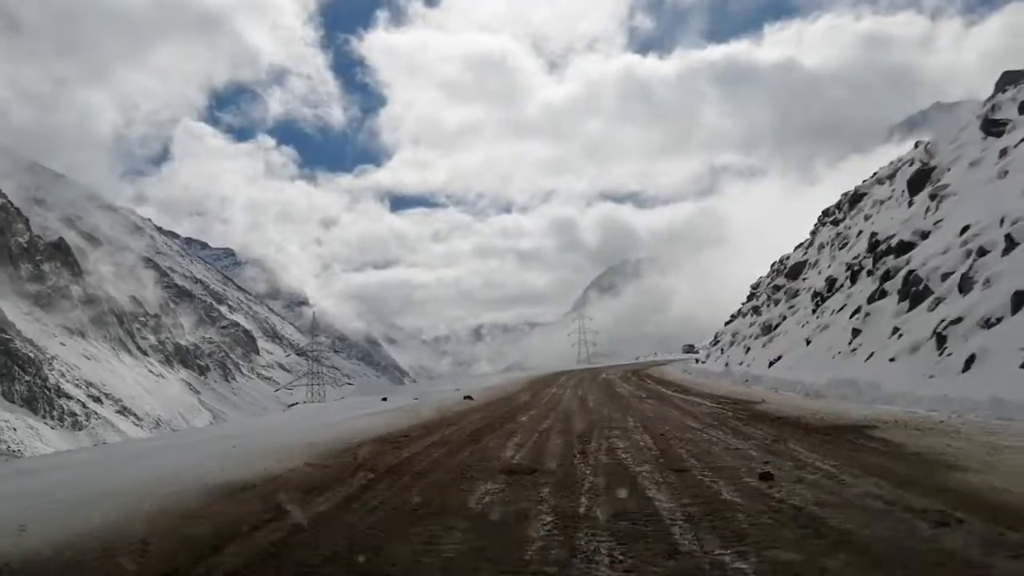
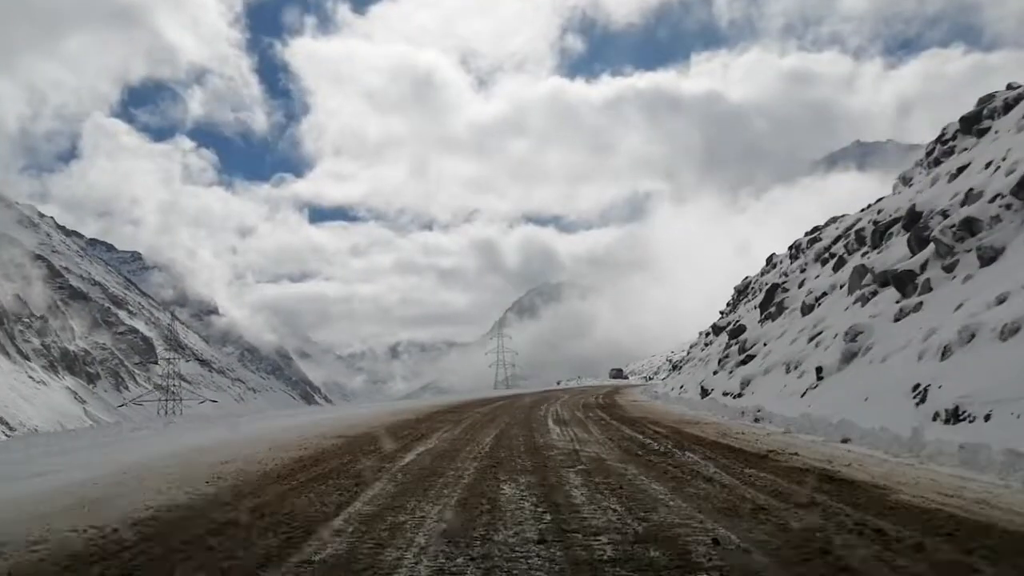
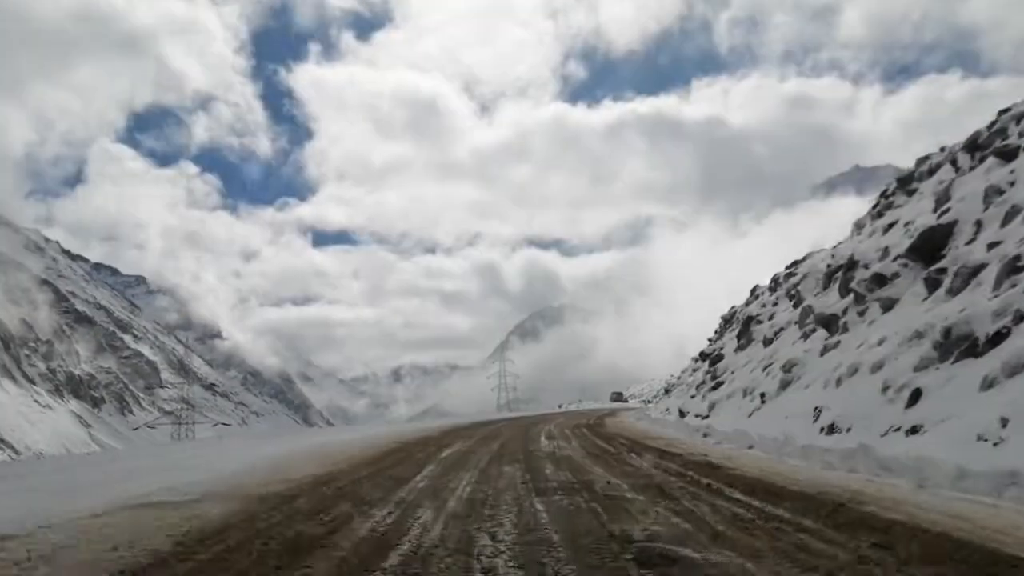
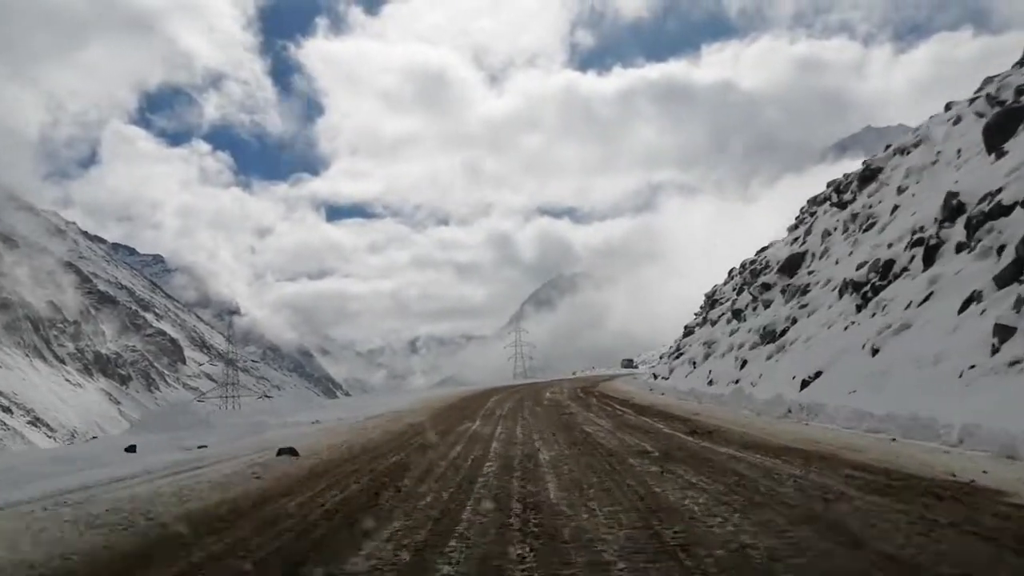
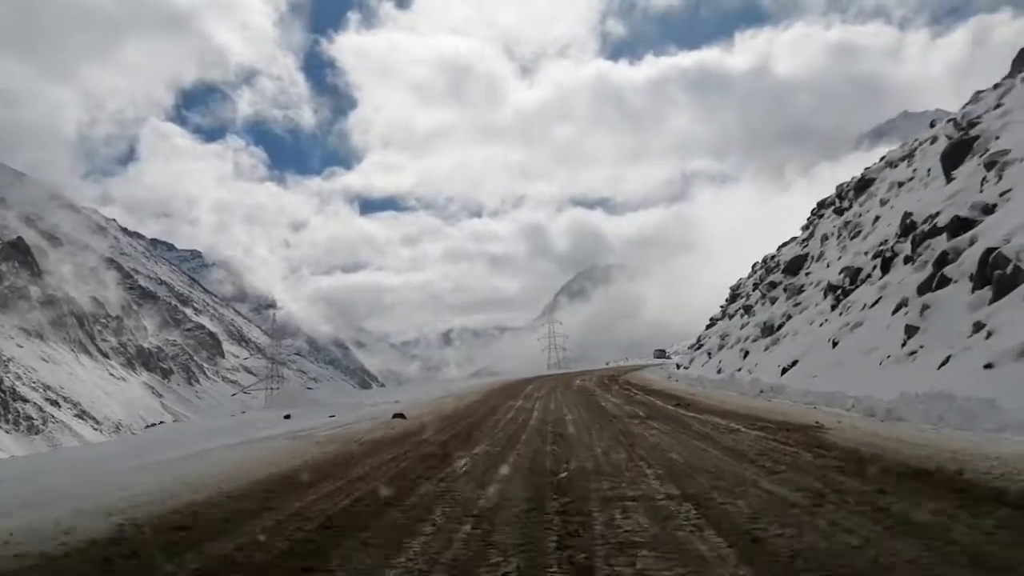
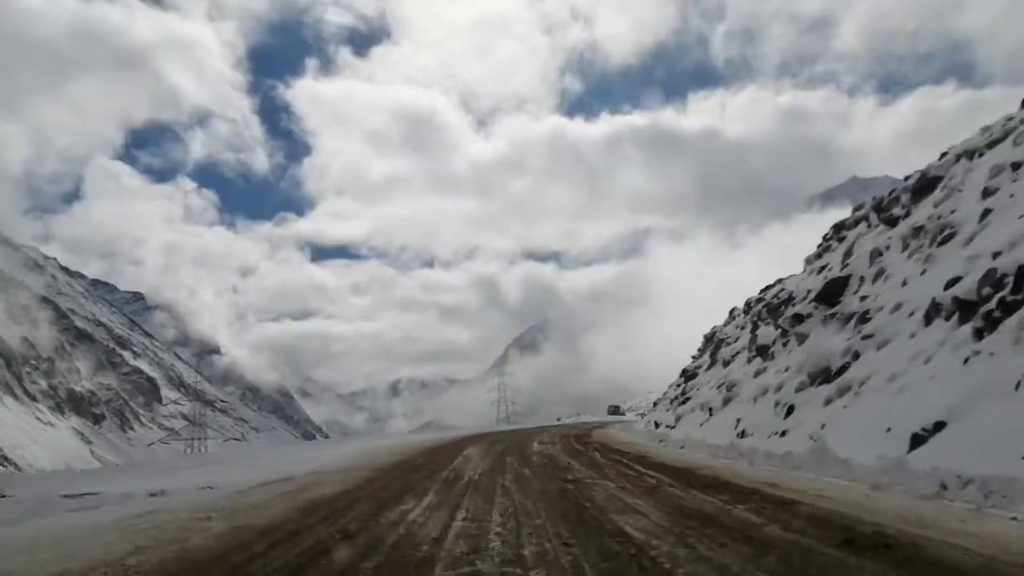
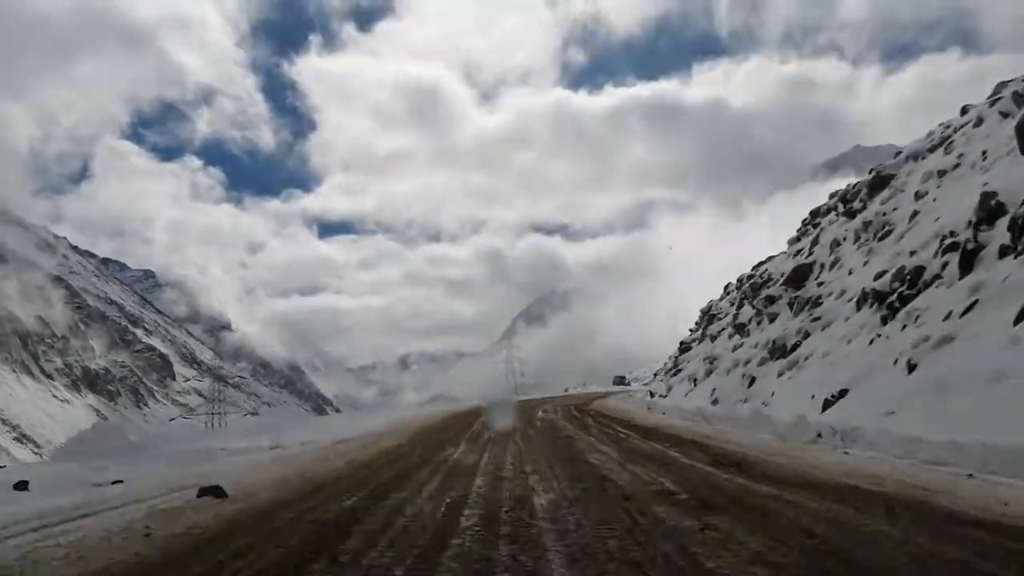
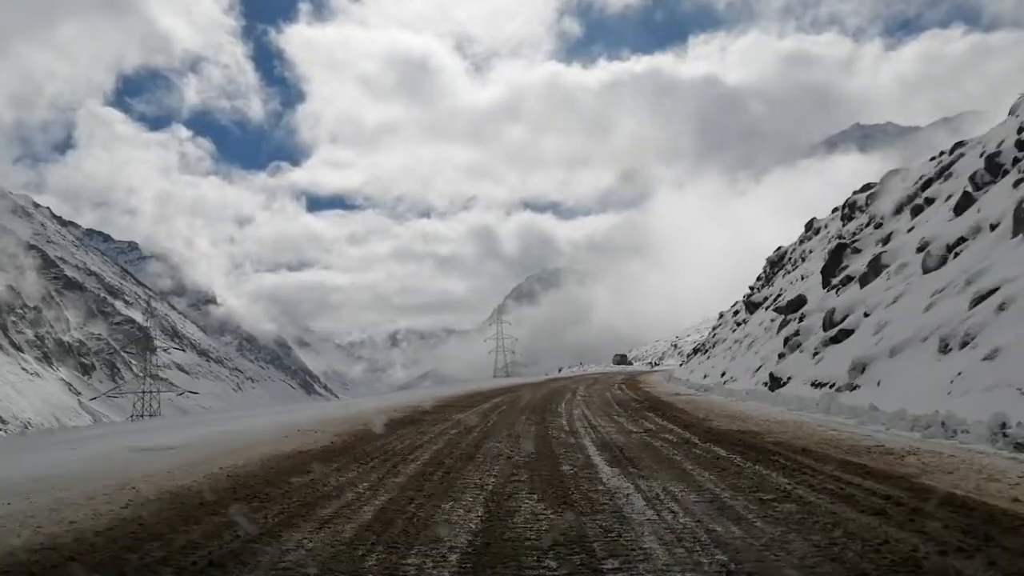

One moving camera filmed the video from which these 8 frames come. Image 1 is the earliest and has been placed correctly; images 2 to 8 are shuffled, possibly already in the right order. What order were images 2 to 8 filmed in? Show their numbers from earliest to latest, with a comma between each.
5, 4, 7, 6, 3, 2, 8
